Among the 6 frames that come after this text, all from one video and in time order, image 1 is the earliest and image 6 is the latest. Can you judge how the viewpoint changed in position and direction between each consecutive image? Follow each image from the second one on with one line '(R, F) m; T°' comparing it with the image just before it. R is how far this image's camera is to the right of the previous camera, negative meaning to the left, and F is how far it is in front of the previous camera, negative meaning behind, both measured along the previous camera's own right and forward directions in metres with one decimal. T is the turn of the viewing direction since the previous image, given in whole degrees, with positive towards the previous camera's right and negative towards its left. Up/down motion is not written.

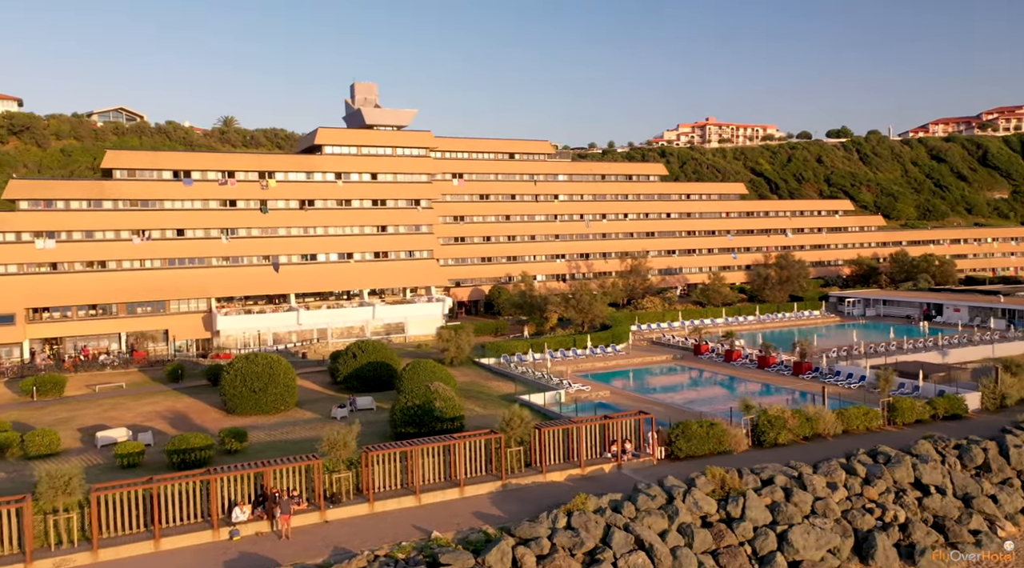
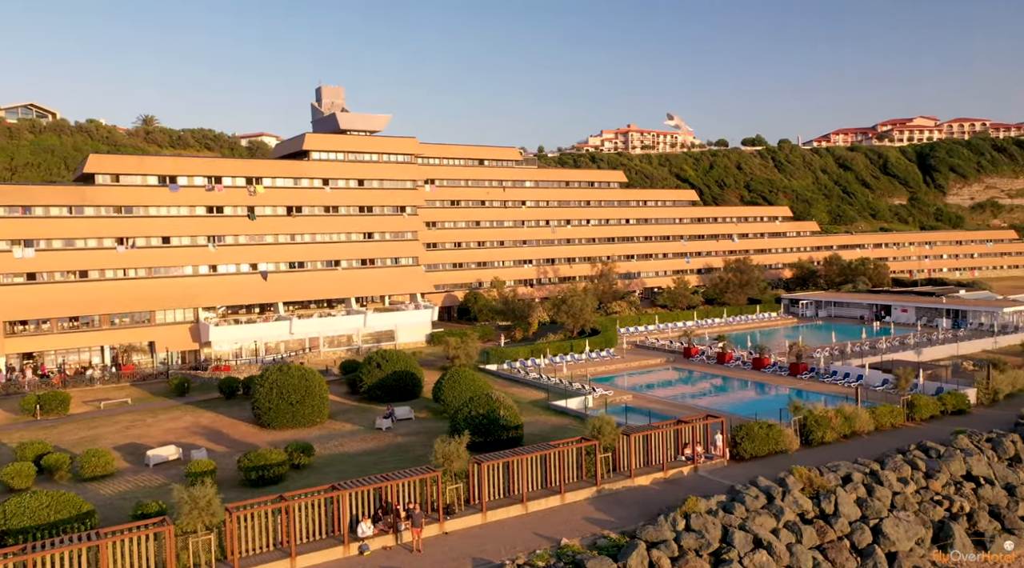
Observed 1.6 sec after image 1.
(-5.3, -0.1) m; +7°
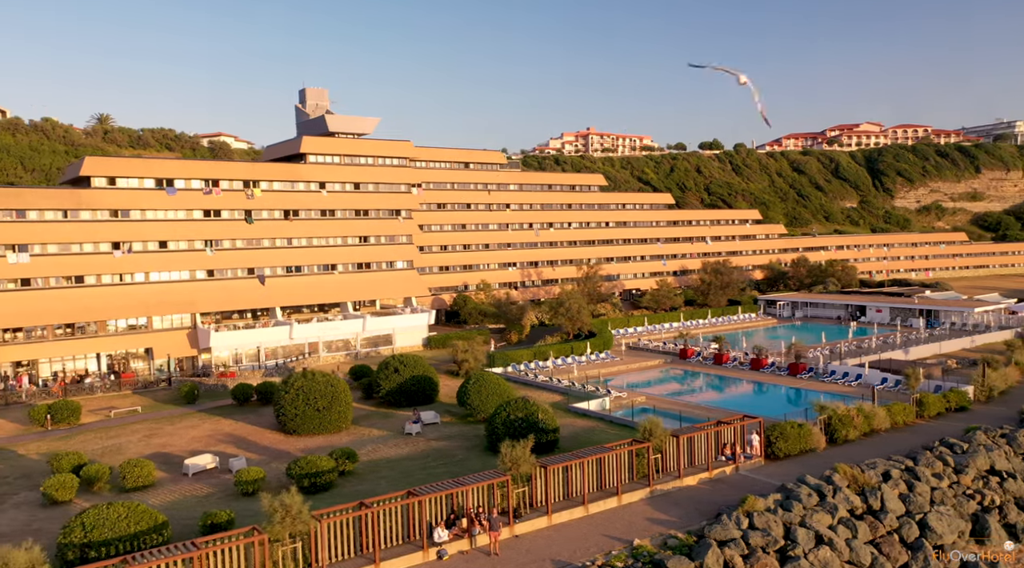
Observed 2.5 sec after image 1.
(-3.0, -0.2) m; +4°
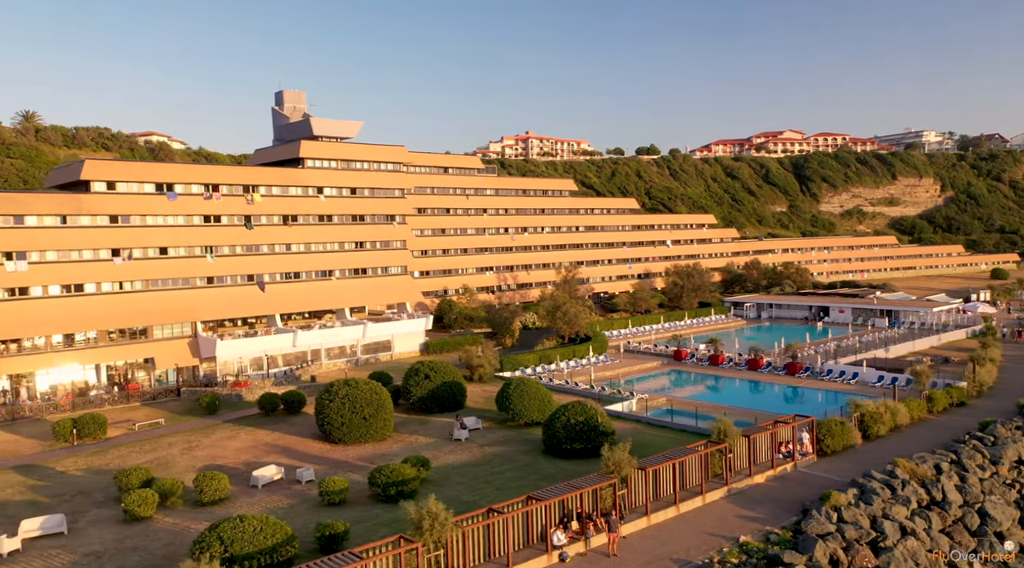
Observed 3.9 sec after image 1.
(-4.8, -0.2) m; +5°
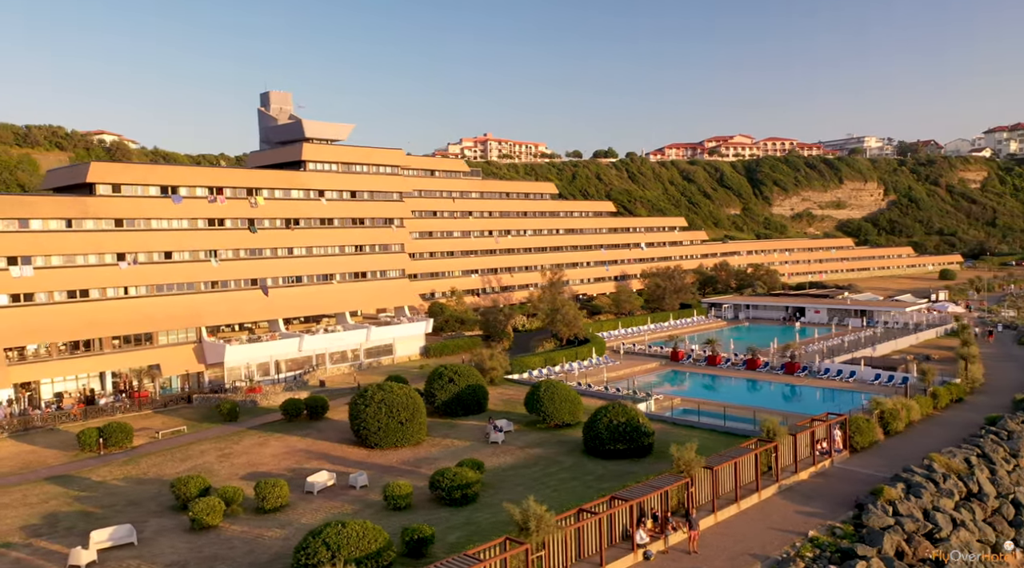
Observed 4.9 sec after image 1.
(-3.4, -0.2) m; +4°
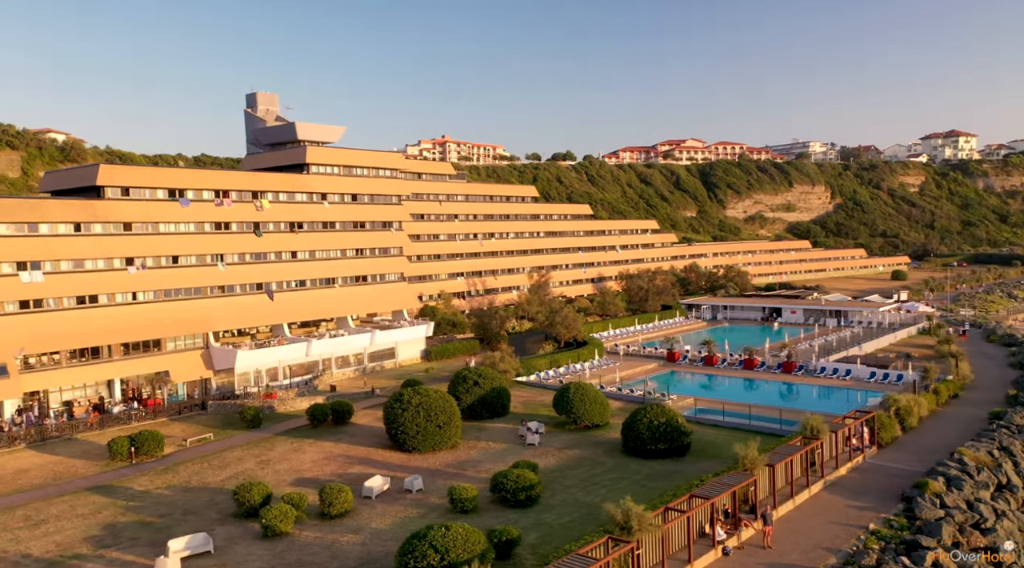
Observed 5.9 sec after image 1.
(-3.4, -0.2) m; +4°
